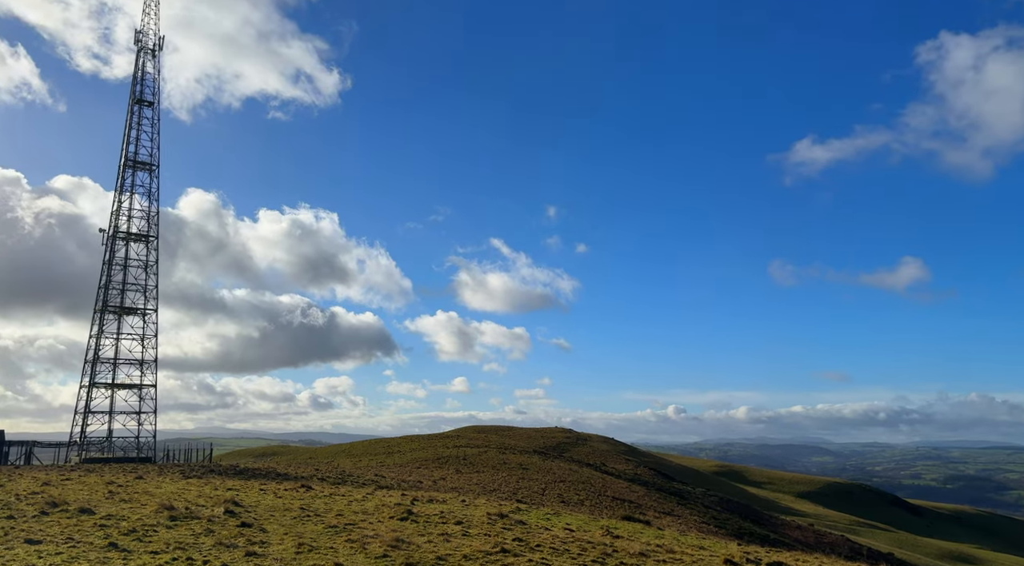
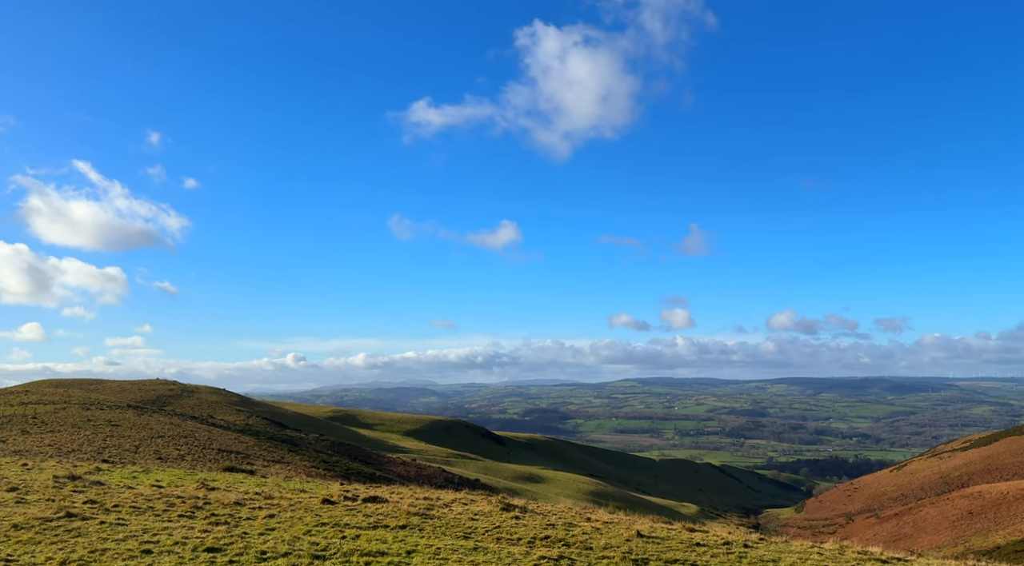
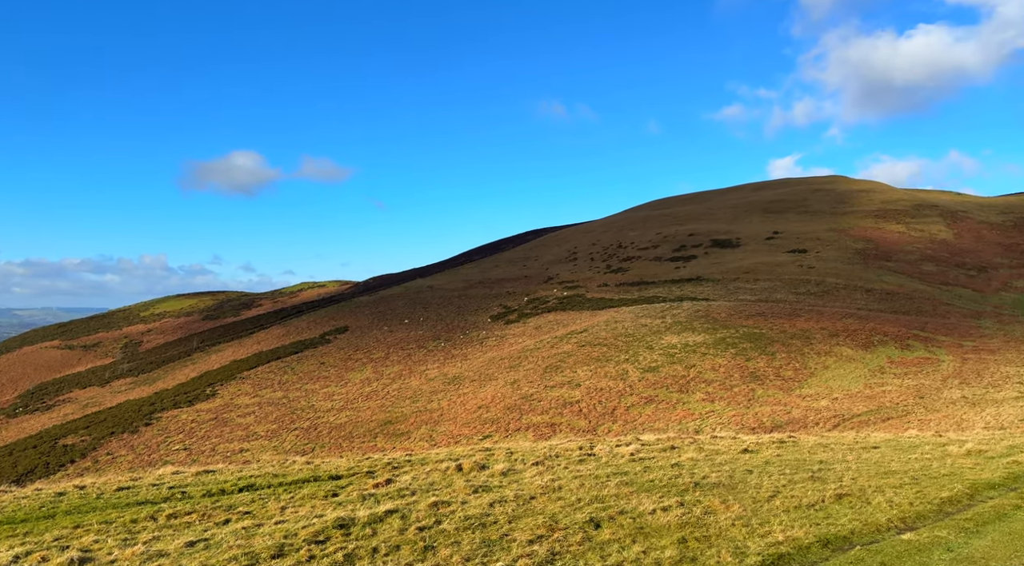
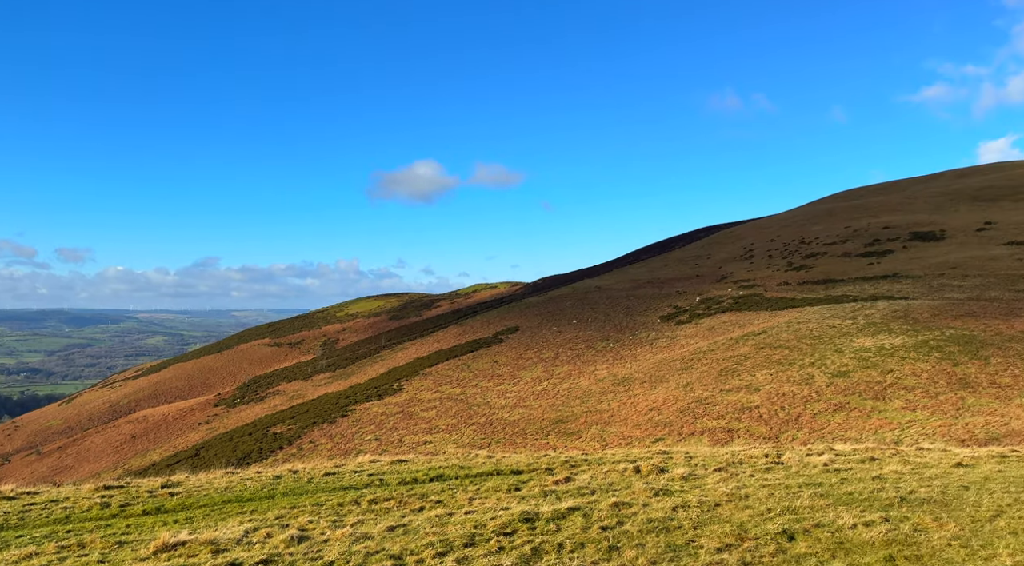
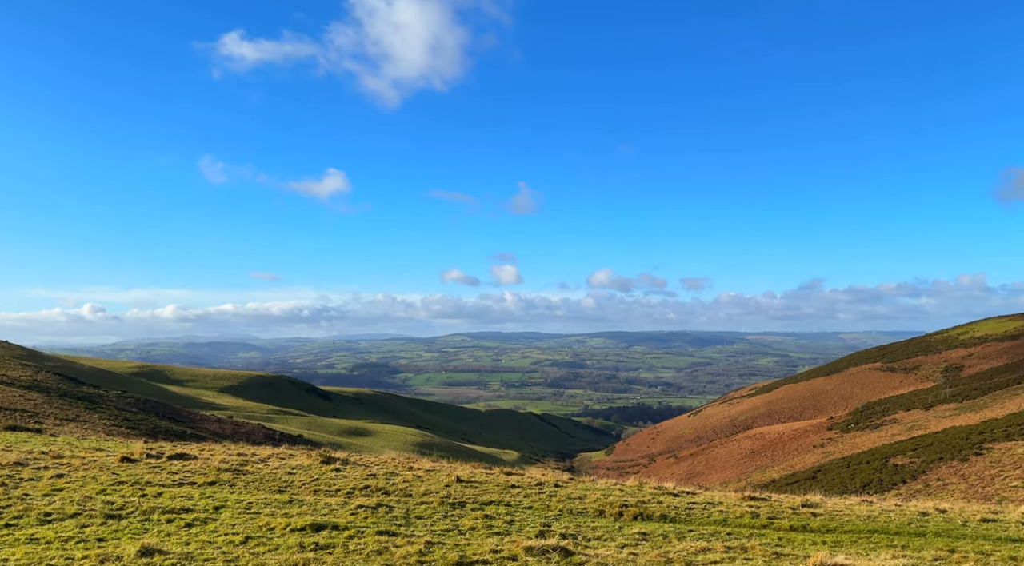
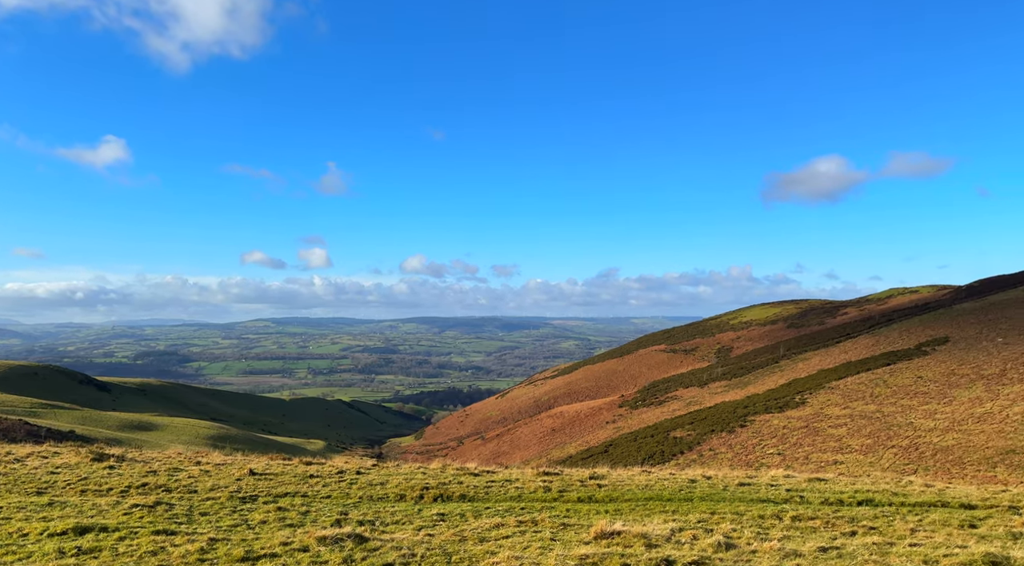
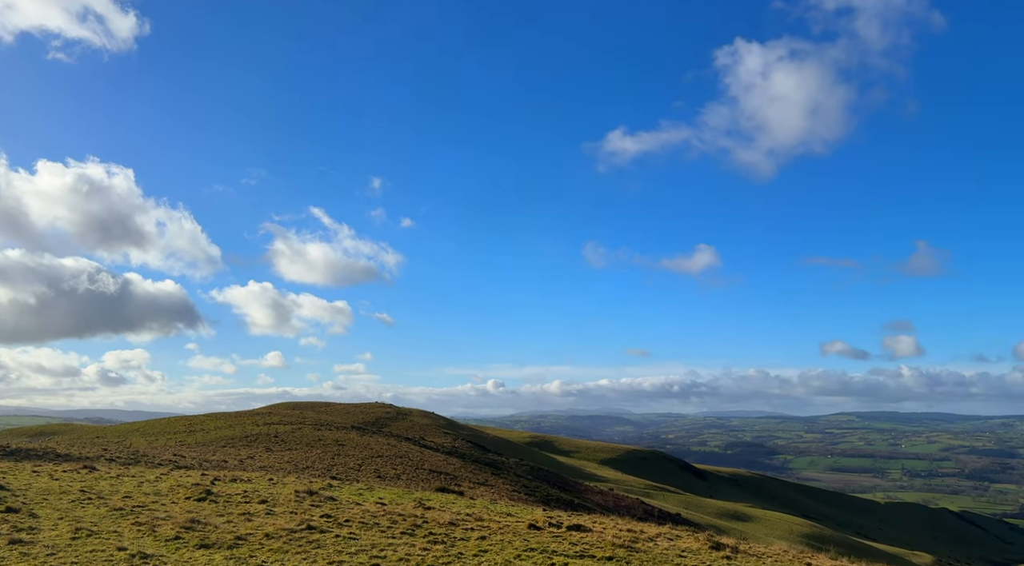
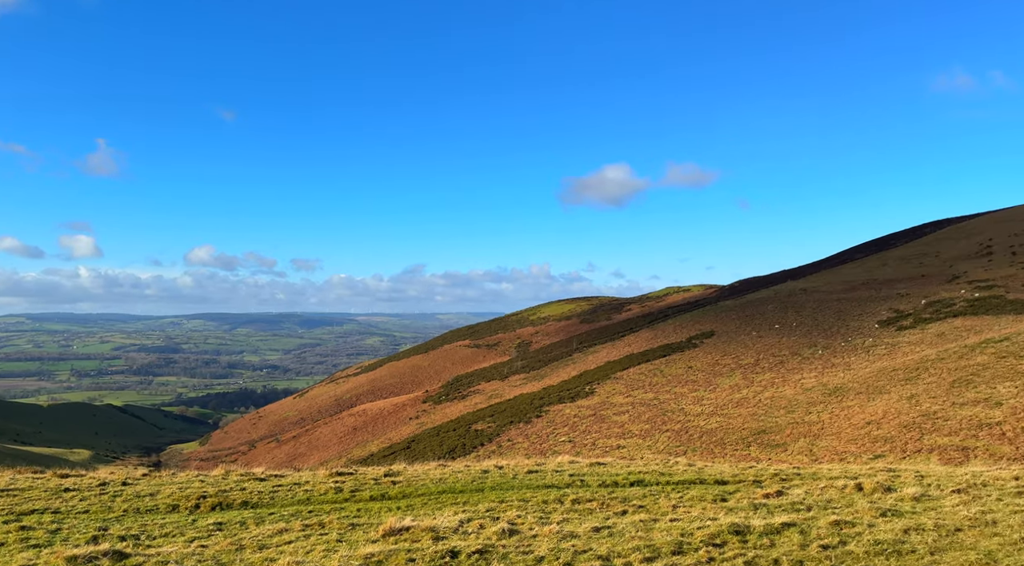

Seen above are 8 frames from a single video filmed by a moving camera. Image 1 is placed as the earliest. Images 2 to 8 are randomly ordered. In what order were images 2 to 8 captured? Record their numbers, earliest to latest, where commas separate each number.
7, 2, 5, 6, 8, 4, 3
